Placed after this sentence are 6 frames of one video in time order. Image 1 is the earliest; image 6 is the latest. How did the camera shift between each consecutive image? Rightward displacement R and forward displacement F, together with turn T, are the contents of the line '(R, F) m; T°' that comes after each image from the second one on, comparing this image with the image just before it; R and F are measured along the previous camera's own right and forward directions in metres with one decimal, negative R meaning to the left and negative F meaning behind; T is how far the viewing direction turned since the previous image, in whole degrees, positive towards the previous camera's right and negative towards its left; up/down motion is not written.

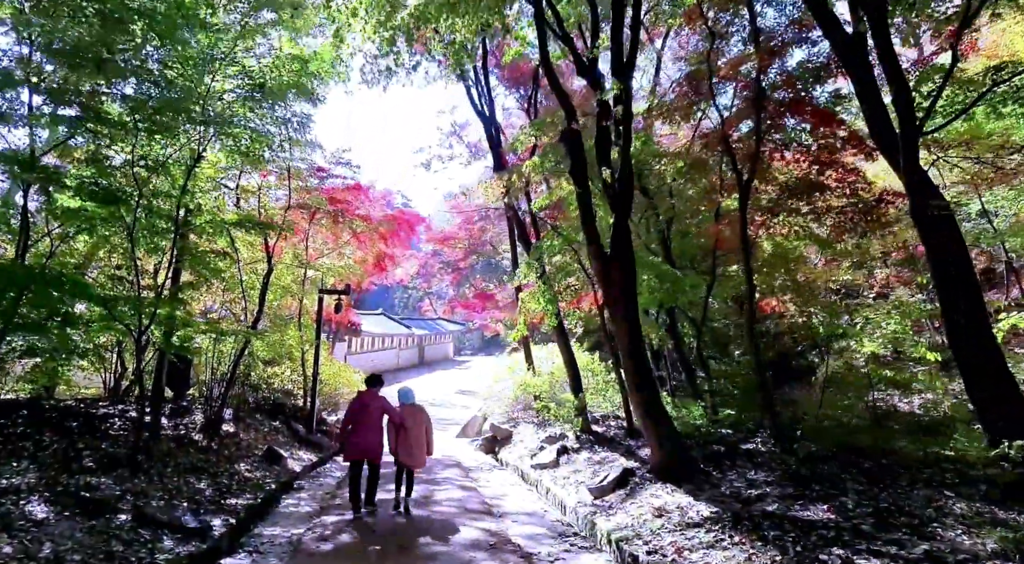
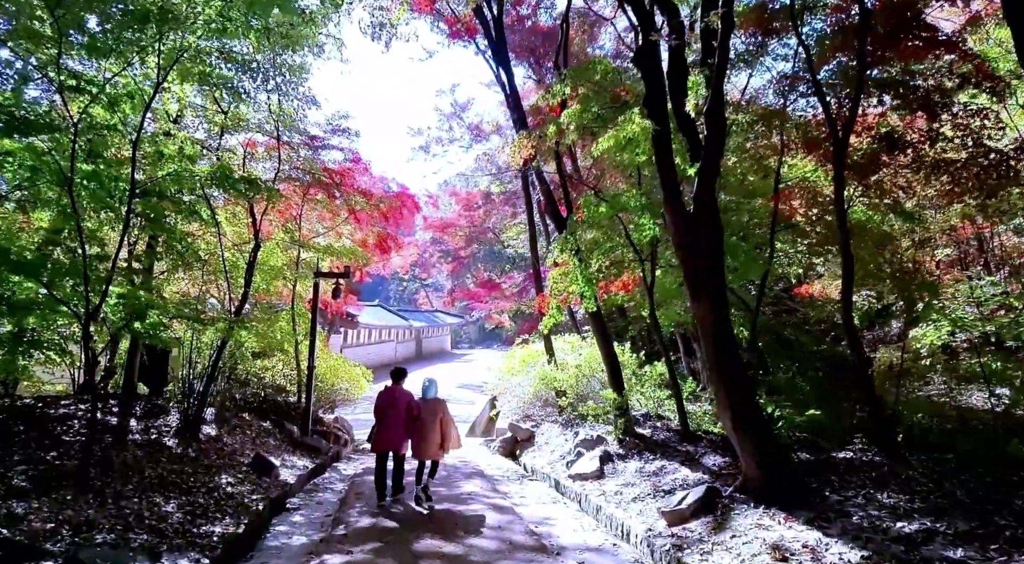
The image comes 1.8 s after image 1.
(-0.4, +1.4) m; +1°
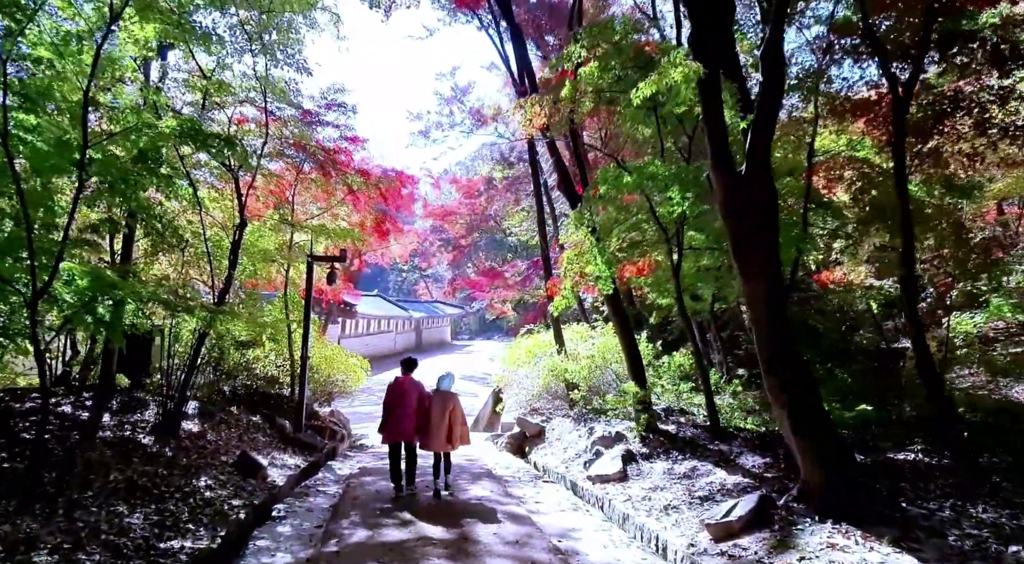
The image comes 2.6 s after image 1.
(-0.1, +0.7) m; 0°
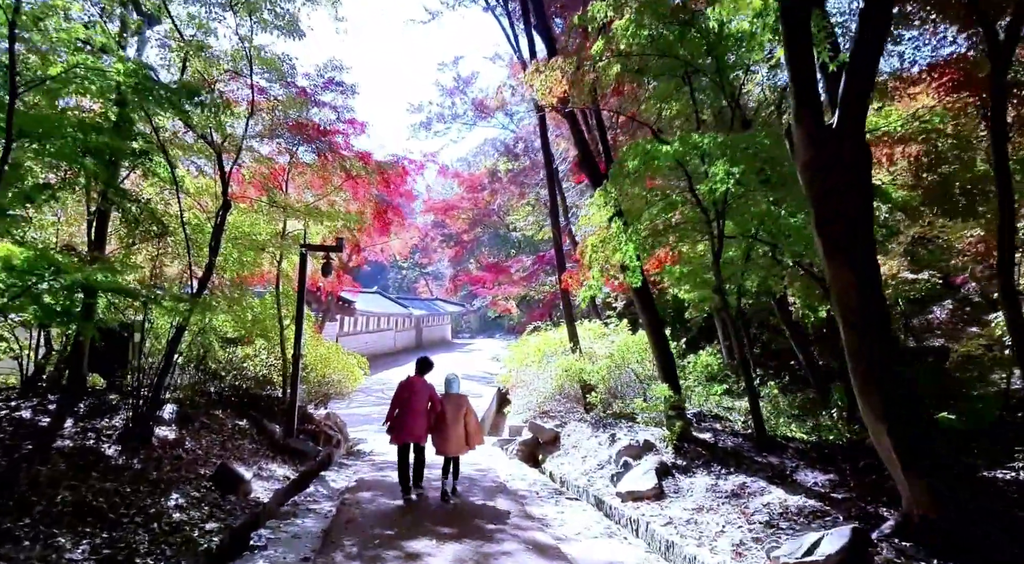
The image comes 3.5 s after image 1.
(-0.2, +0.8) m; 0°
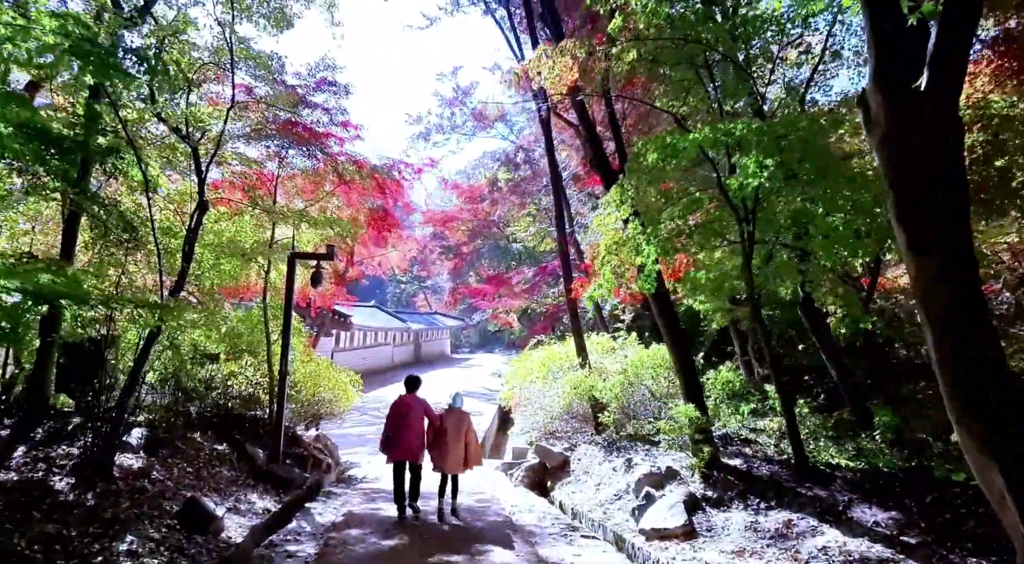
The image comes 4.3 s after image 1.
(-0.1, +0.7) m; 0°
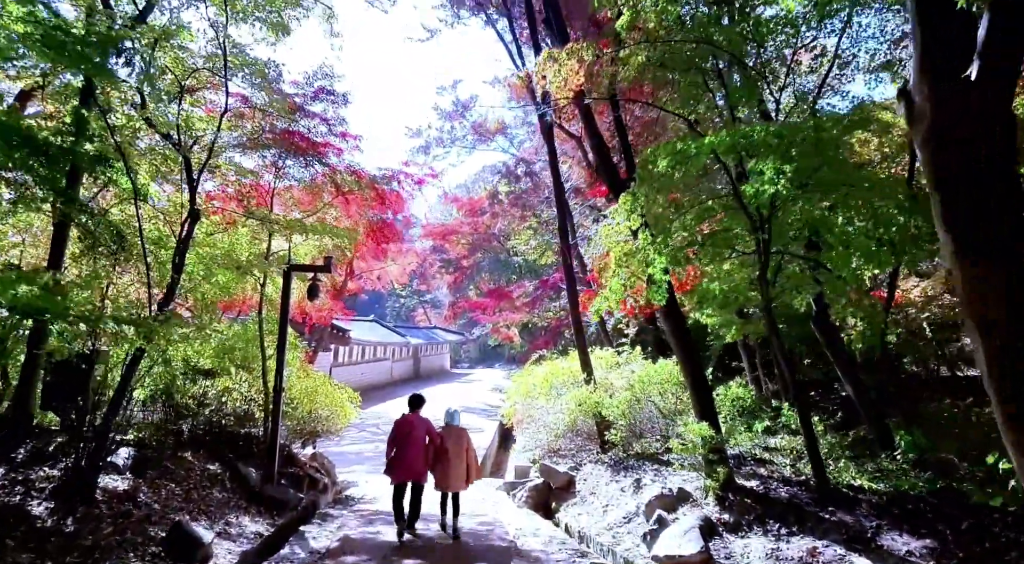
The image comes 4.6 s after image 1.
(0.0, +0.3) m; 0°
